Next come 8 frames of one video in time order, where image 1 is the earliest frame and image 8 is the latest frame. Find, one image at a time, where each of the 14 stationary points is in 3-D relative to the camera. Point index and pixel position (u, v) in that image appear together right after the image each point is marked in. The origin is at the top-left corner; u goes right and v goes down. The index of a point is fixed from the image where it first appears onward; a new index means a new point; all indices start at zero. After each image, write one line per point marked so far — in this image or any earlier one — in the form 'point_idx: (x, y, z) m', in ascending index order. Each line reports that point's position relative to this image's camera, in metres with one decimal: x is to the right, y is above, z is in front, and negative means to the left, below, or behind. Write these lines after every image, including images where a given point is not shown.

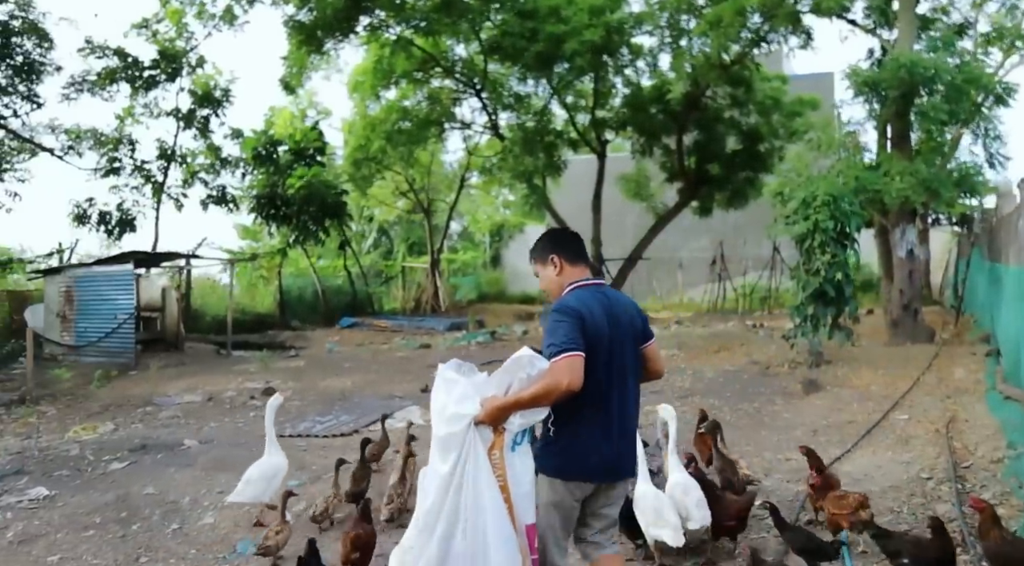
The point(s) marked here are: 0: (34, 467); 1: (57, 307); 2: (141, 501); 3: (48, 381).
0: (-4.7, -1.8, +7.4) m
1: (-10.0, -0.4, +16.5) m
2: (-3.1, -1.8, +6.3) m
3: (-7.8, -1.6, +12.7) m
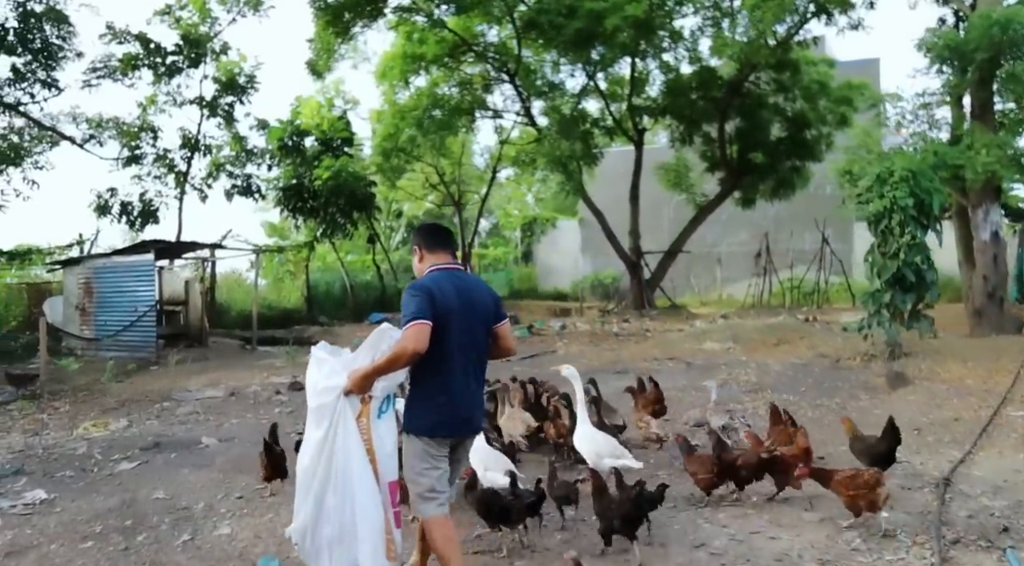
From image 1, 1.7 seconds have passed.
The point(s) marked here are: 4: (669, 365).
0: (-4.2, -1.6, +6.6) m
1: (-9.2, -0.3, +15.9) m
2: (-2.6, -1.6, +5.5) m
3: (-7.2, -1.5, +12.0) m
4: (+2.5, -1.2, +11.7) m
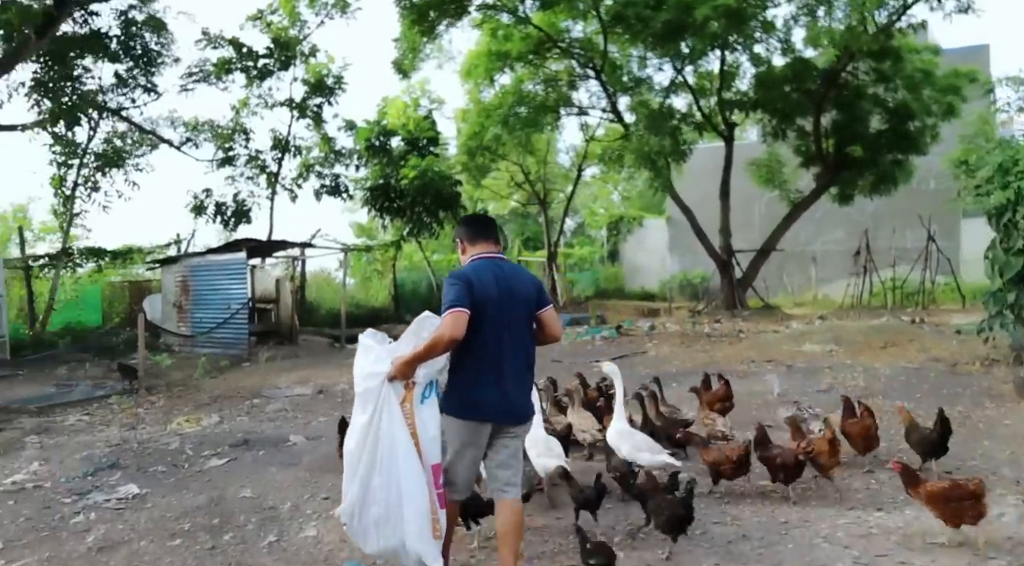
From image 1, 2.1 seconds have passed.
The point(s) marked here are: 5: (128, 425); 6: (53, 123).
0: (-3.4, -1.6, +6.7) m
1: (-7.4, -0.3, +16.5) m
2: (-2.0, -1.6, +5.4) m
3: (-5.8, -1.4, +12.4) m
4: (+3.8, -1.1, +11.0) m
5: (-4.3, -1.6, +8.5) m
6: (-9.0, +3.2, +14.7) m
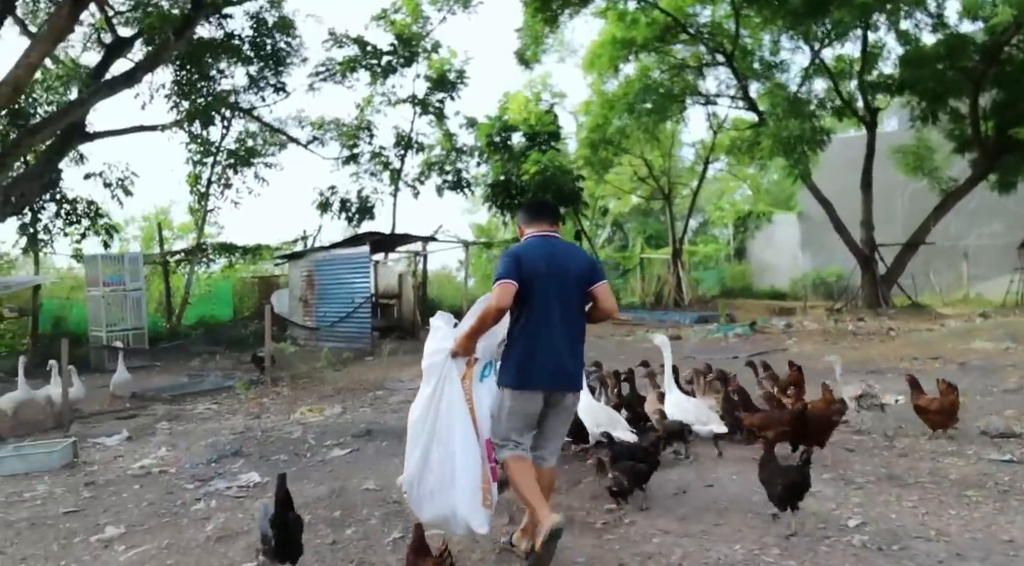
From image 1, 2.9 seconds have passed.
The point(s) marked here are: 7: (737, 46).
0: (-2.2, -1.4, +6.5) m
1: (-4.7, -0.2, +16.8) m
2: (-1.0, -1.4, +5.0) m
3: (-3.7, -1.3, +12.5) m
4: (+5.5, -1.0, +9.7) m
5: (-2.9, -1.5, +8.4) m
6: (-6.5, +3.3, +15.3) m
7: (+5.9, +6.2, +19.9) m
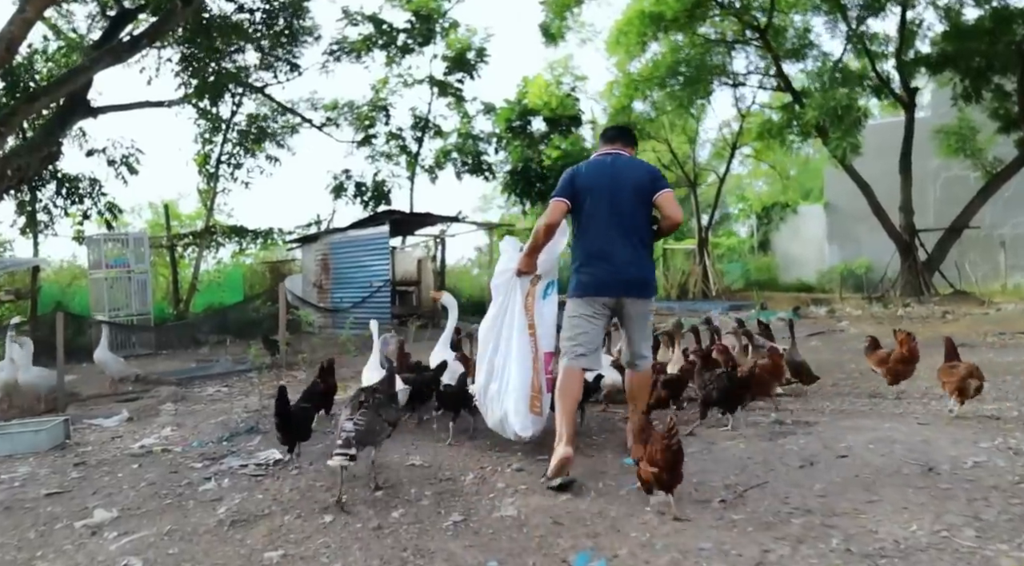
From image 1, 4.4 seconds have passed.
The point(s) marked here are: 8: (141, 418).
0: (-1.8, -1.1, +5.6) m
1: (-4.2, +0.1, +16.0) m
2: (-0.6, -1.0, +4.1) m
3: (-3.2, -1.0, +11.6) m
4: (+6.0, -0.6, +8.8) m
5: (-2.4, -1.1, +7.6) m
6: (-6.0, +3.5, +14.5) m
7: (+6.4, +6.5, +19.0) m
8: (-3.3, -1.2, +6.8) m
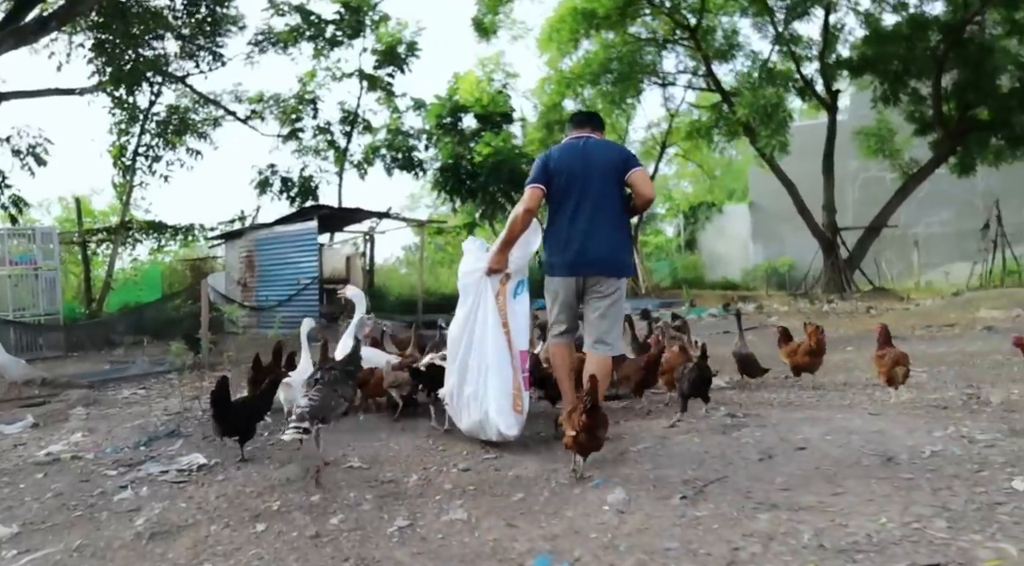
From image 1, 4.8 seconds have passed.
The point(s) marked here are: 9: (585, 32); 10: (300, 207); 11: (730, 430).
0: (-2.2, -1.0, +5.2) m
1: (-5.5, +0.2, +15.3) m
2: (-0.9, -1.0, +3.8) m
3: (-4.2, -1.0, +11.0) m
4: (+5.3, -0.6, +9.1) m
5: (-3.0, -1.1, +7.1) m
6: (-7.2, +3.6, +13.7) m
7: (+4.8, +6.6, +19.3) m
8: (-3.8, -1.2, +6.2) m
9: (+1.8, +6.5, +19.6) m
10: (-5.6, +2.0, +20.0) m
11: (+1.2, -0.8, +4.0) m
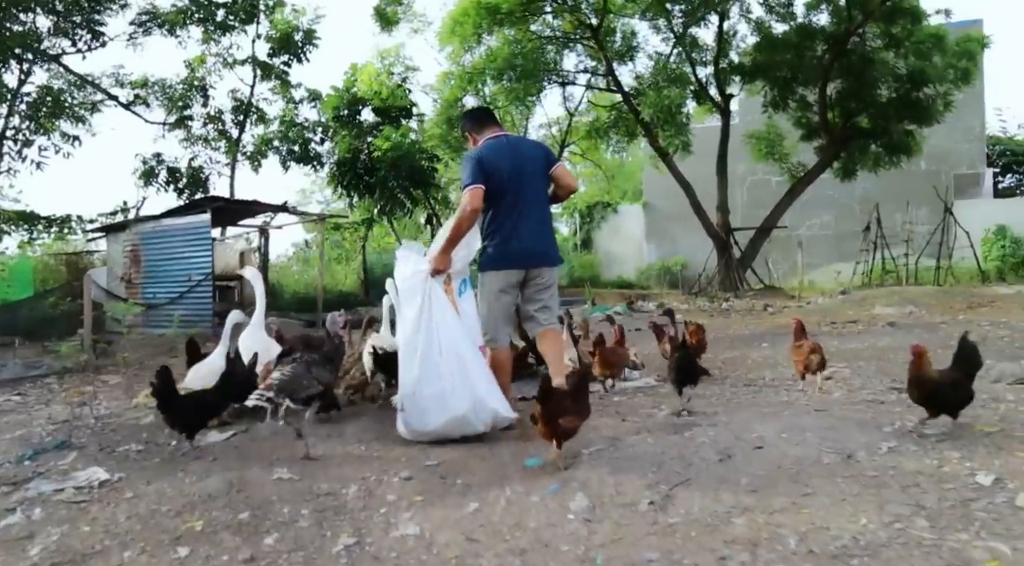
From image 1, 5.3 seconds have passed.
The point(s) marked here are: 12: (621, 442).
0: (-2.6, -1.0, +4.6) m
1: (-7.3, +0.2, +14.2) m
2: (-1.1, -0.9, +3.4) m
3: (-5.4, -0.9, +10.1) m
4: (+4.2, -0.5, +9.5) m
5: (-3.7, -1.0, +6.4) m
6: (-8.8, +3.7, +12.3) m
7: (+2.4, +6.7, +19.5) m
8: (-4.4, -1.1, +5.4) m
9: (-0.6, +6.5, +19.4) m
10: (-8.1, +2.1, +18.8) m
11: (+0.9, -0.8, +3.9) m
12: (+0.6, -0.8, +3.8) m
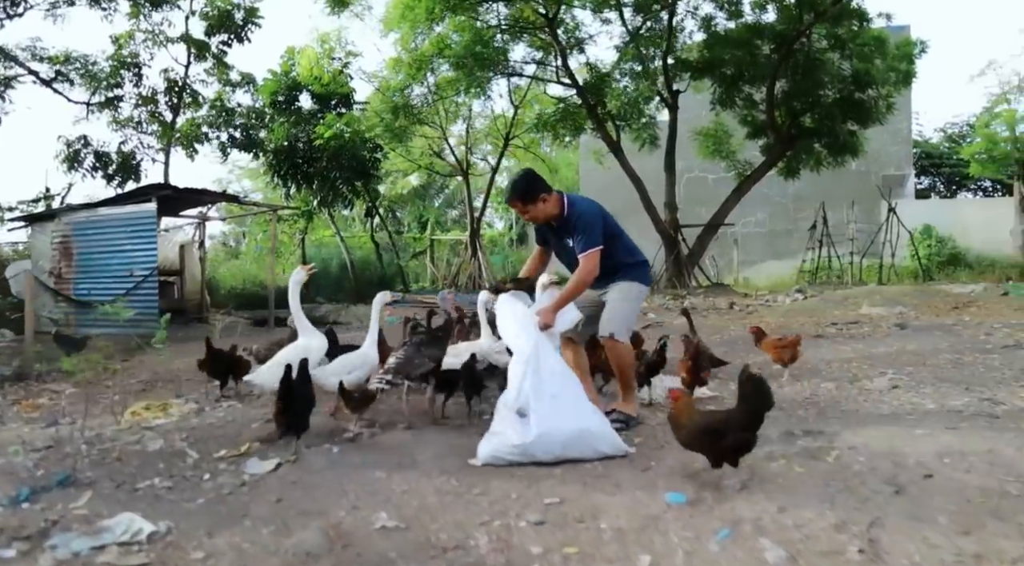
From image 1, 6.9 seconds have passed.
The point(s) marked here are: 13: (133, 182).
0: (-2.1, -1.0, +3.9) m
1: (-7.8, +0.3, +12.8) m
2: (-0.5, -1.0, +2.8) m
3: (-5.5, -0.8, +9.0) m
4: (+4.2, -0.5, +9.4) m
5: (-3.4, -1.0, +5.5) m
6: (-9.0, +3.7, +10.8) m
7: (+1.3, +6.8, +19.1) m
8: (-4.0, -1.1, +4.4) m
9: (-1.6, +6.6, +18.7) m
10: (-9.0, +2.2, +17.4) m
11: (+1.4, -0.8, +3.5) m
12: (+1.1, -0.8, +3.4) m
13: (-9.0, +2.4, +17.9) m
